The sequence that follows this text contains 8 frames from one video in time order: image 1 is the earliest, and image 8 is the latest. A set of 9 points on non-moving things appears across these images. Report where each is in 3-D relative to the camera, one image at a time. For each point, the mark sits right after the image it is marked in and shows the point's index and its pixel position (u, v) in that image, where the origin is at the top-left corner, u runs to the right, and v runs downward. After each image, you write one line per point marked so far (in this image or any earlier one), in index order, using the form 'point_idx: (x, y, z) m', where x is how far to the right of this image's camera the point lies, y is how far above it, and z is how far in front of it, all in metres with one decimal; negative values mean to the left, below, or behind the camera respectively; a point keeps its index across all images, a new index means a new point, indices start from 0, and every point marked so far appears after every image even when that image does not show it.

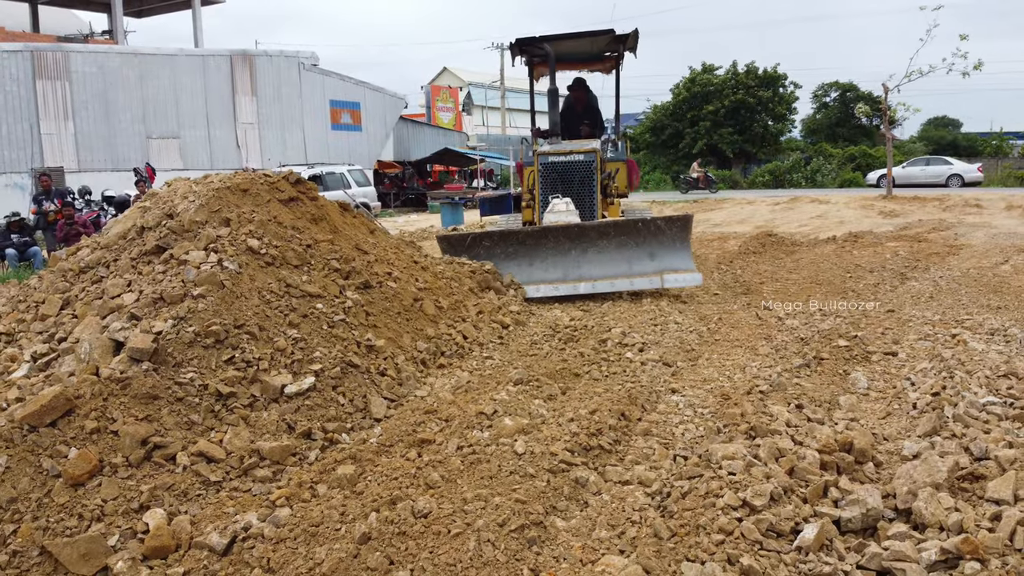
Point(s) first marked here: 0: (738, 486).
0: (+0.7, -0.6, +2.5) m
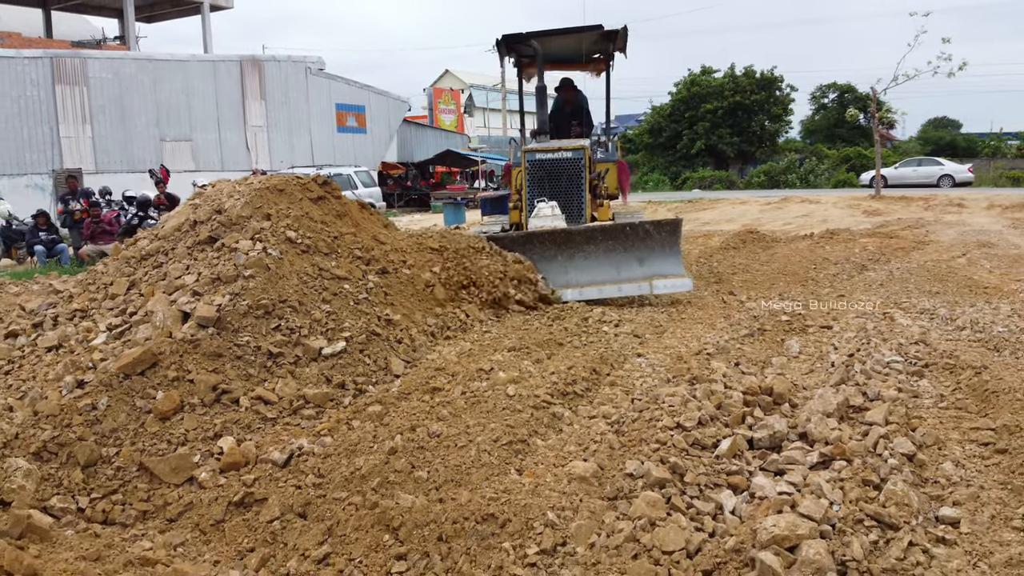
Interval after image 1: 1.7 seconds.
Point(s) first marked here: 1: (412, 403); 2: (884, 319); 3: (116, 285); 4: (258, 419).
0: (+0.6, -0.5, +3.3) m
1: (-0.4, -0.5, +3.7) m
2: (+2.3, -0.2, +5.3) m
3: (-2.3, 0.0, +4.8) m
4: (-1.1, -0.6, +3.6) m
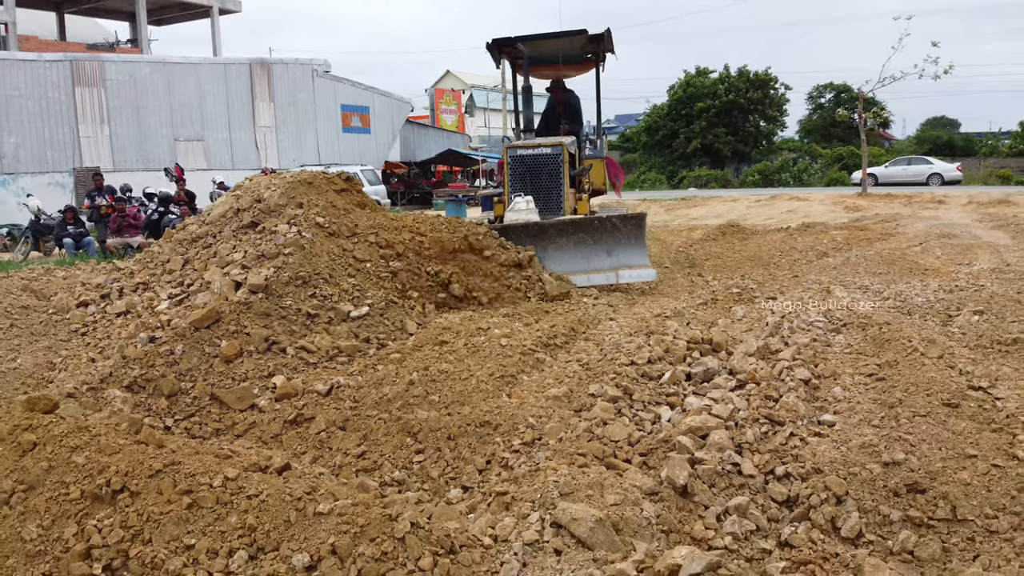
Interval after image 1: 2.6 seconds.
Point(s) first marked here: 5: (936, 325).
0: (+0.6, -0.4, +4.2) m
1: (-0.5, -0.4, +4.7) m
2: (+2.3, 0.0, +6.2) m
3: (-2.3, +0.2, +5.7) m
4: (-1.1, -0.4, +4.6) m
5: (+2.6, -0.2, +5.0) m
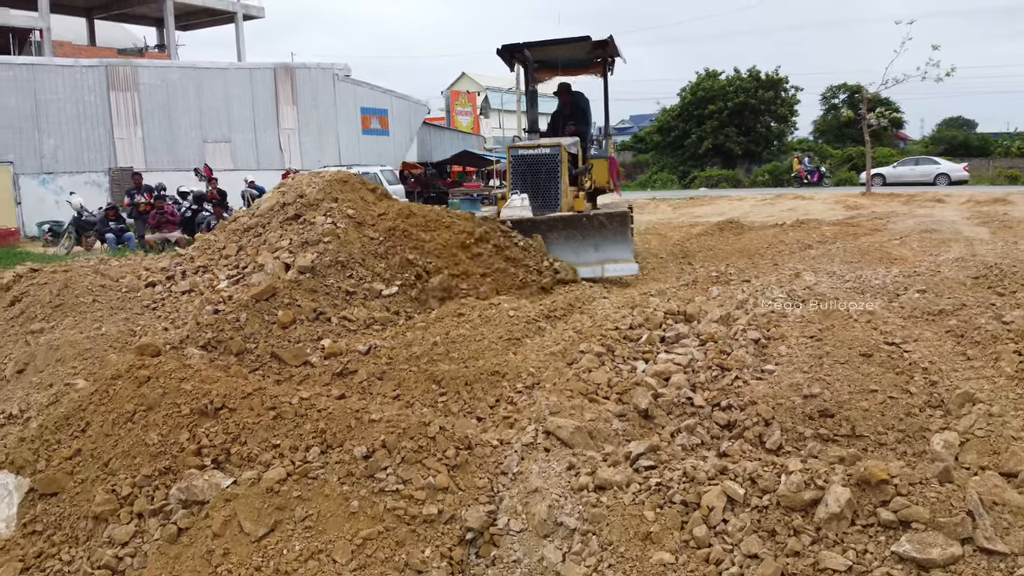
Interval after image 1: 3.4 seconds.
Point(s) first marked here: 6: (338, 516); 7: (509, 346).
0: (+0.6, -0.2, +5.1) m
1: (-0.4, -0.2, +5.6) m
2: (+2.4, +0.1, +7.1) m
3: (-2.3, +0.3, +6.7) m
4: (-1.1, -0.3, +5.5) m
5: (+2.6, -0.1, +5.9) m
6: (-0.7, -0.9, +3.3) m
7: (0.0, -0.3, +5.1) m
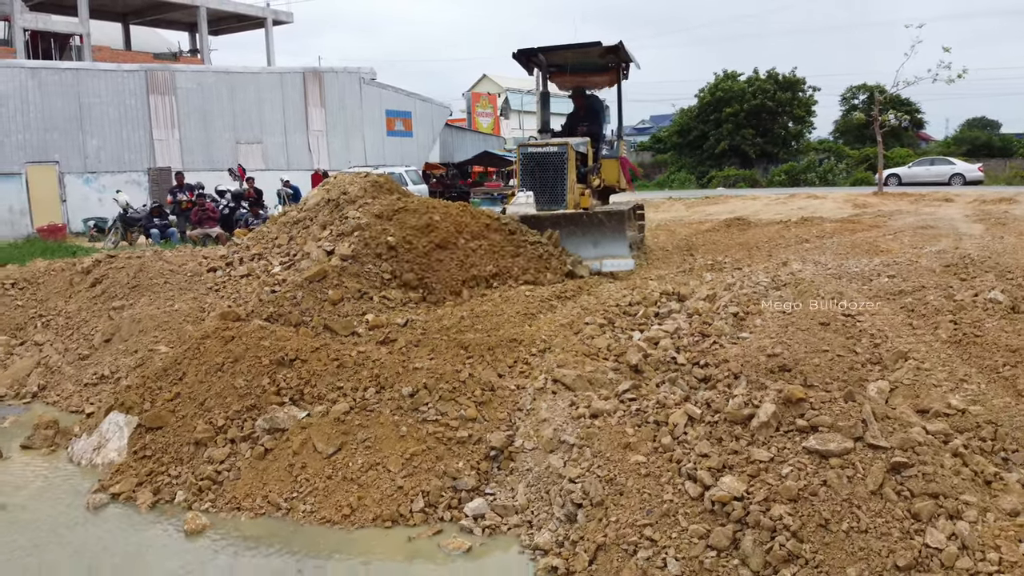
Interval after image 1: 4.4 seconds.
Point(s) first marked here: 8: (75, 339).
0: (+0.7, -0.1, +6.0) m
1: (-0.3, -0.1, +6.5) m
2: (+2.5, +0.2, +7.9) m
3: (-2.1, +0.5, +7.6) m
4: (-1.0, -0.1, +6.4) m
5: (+2.8, 0.0, +6.7) m
6: (-0.6, -0.7, +4.2) m
7: (+0.1, -0.2, +6.0) m
8: (-3.6, -0.4, +6.9) m
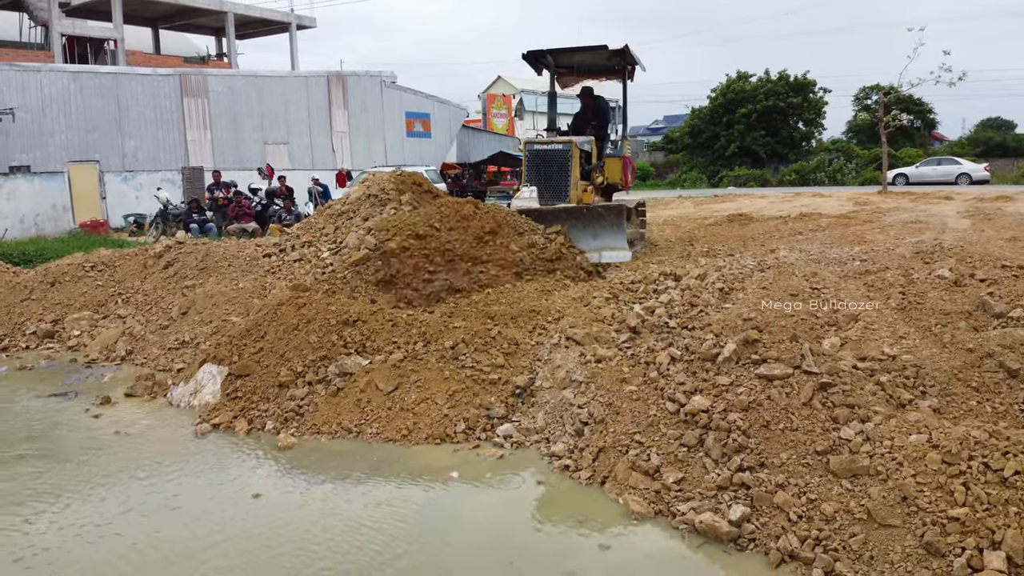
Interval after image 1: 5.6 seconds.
0: (+0.9, +0.1, +7.0) m
1: (-0.1, +0.1, +7.5) m
2: (+2.7, +0.4, +8.9) m
3: (-1.9, +0.6, +8.7) m
4: (-0.8, 0.0, +7.4) m
5: (+2.9, +0.2, +7.7) m
6: (-0.5, -0.6, +5.2) m
7: (+0.3, 0.0, +7.0) m
8: (-3.4, -0.2, +8.0) m
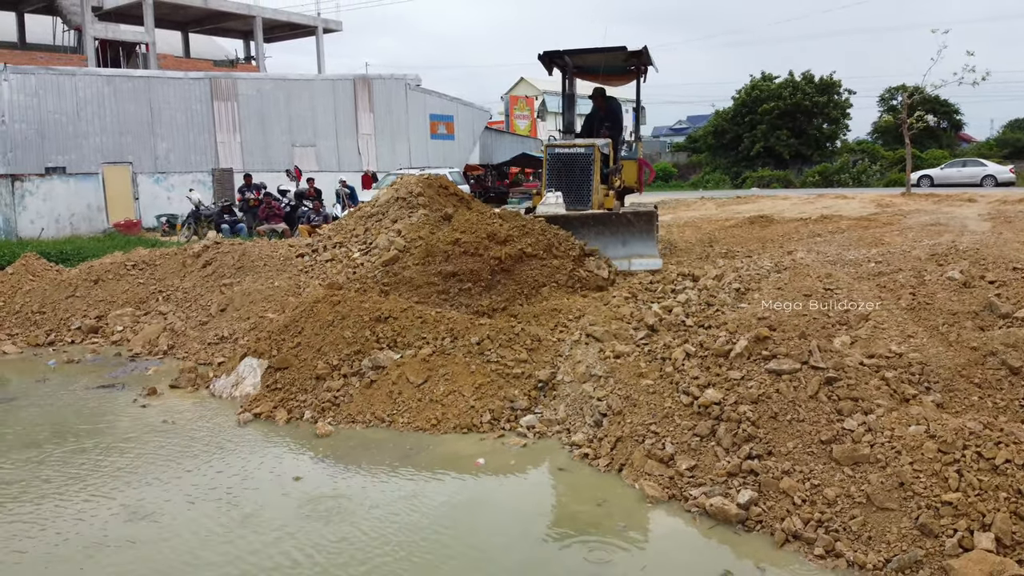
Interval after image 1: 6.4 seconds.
0: (+1.1, +0.1, +7.3) m
1: (+0.1, +0.1, +7.8) m
2: (+3.0, +0.4, +9.1) m
3: (-1.7, +0.6, +9.0) m
4: (-0.6, 0.0, +7.8) m
5: (+3.1, +0.2, +7.9) m
6: (-0.3, -0.6, +5.5) m
7: (+0.5, 0.0, +7.3) m
8: (-3.1, -0.2, +8.3) m
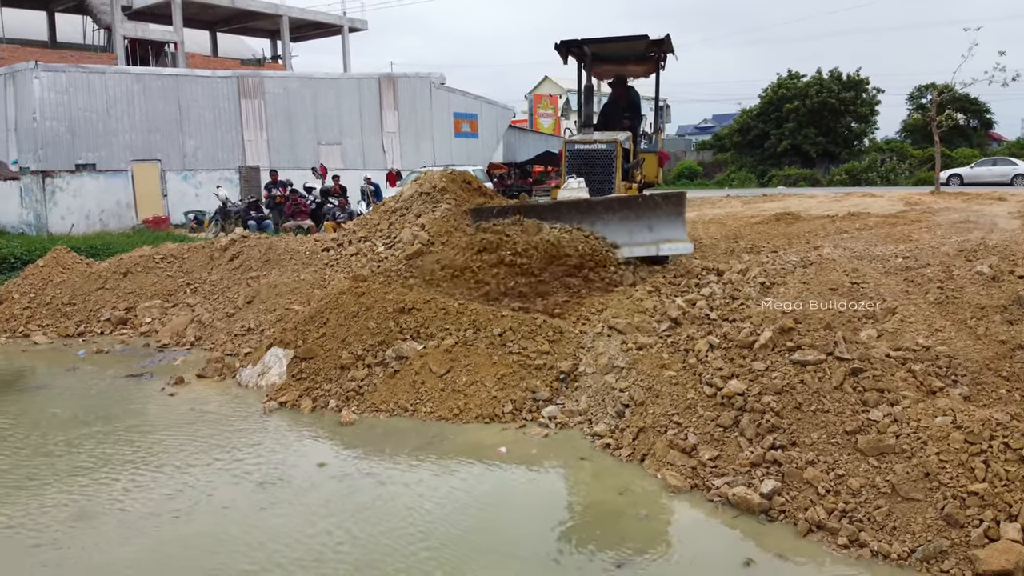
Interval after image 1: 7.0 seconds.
0: (+1.3, +0.1, +7.3) m
1: (+0.3, +0.2, +7.8) m
2: (+3.2, +0.4, +9.0) m
3: (-1.4, +0.7, +9.1) m
4: (-0.4, +0.1, +7.8) m
5: (+3.4, +0.2, +7.8) m
6: (-0.2, -0.5, +5.5) m
7: (+0.7, 0.0, +7.3) m
8: (-2.9, -0.1, +8.4) m
